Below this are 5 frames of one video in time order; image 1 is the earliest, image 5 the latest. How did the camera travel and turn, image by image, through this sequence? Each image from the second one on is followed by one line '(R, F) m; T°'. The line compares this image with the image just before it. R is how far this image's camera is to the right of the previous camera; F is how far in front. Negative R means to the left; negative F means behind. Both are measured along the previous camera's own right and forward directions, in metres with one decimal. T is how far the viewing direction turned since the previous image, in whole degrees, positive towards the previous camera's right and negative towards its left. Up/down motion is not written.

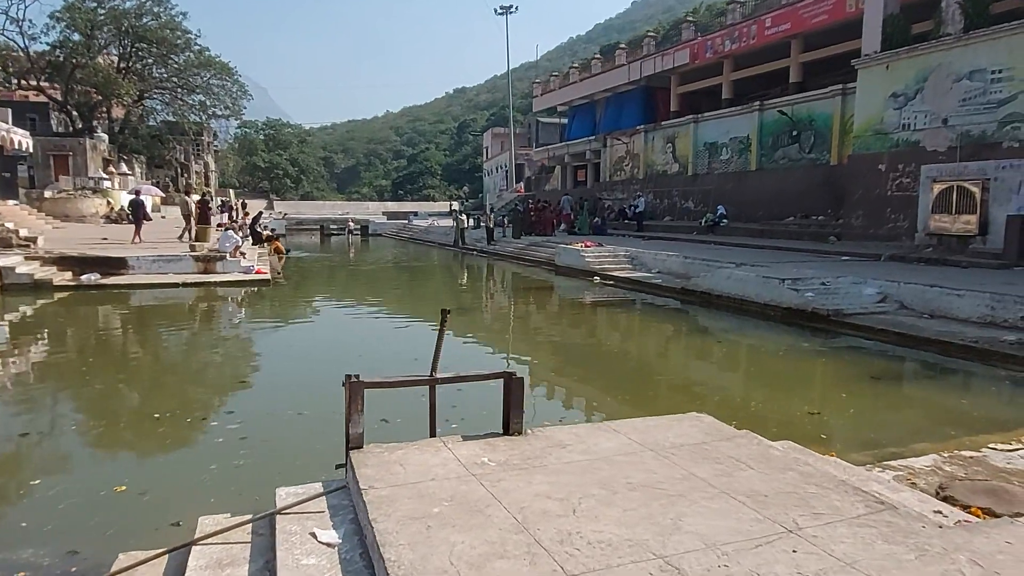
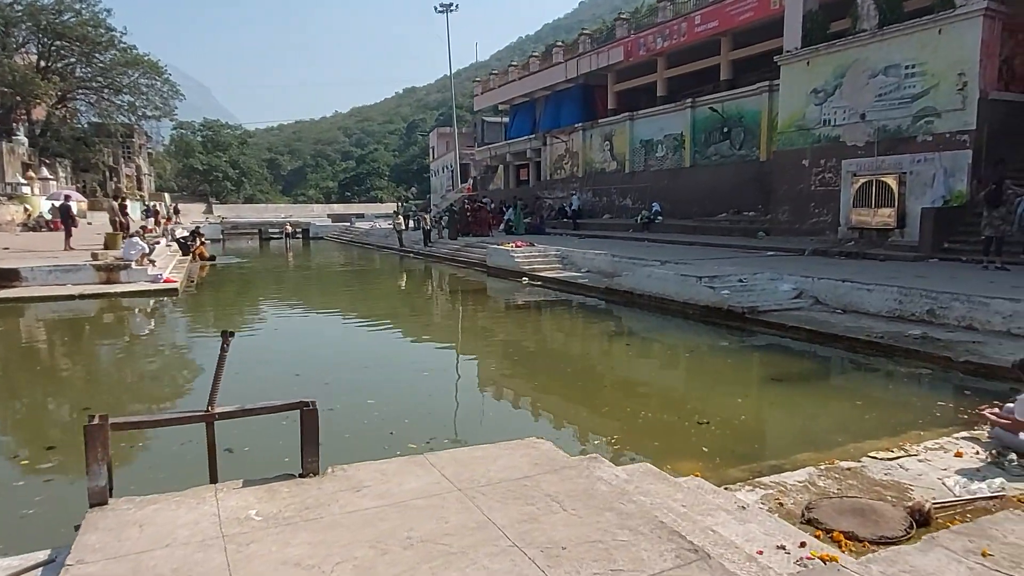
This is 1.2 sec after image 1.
(+0.7, +0.4) m; +4°
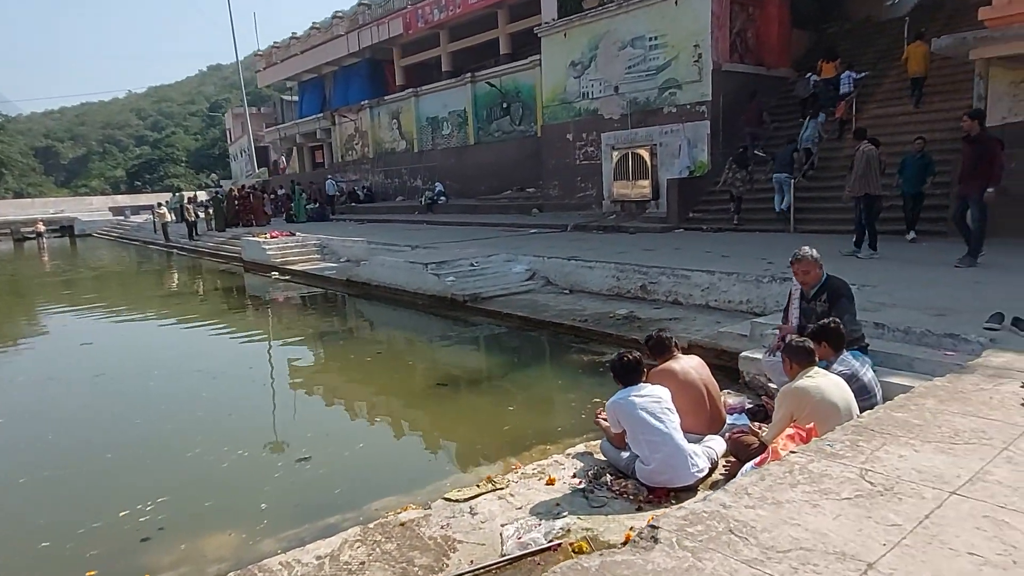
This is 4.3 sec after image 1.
(+1.9, +0.9) m; +13°
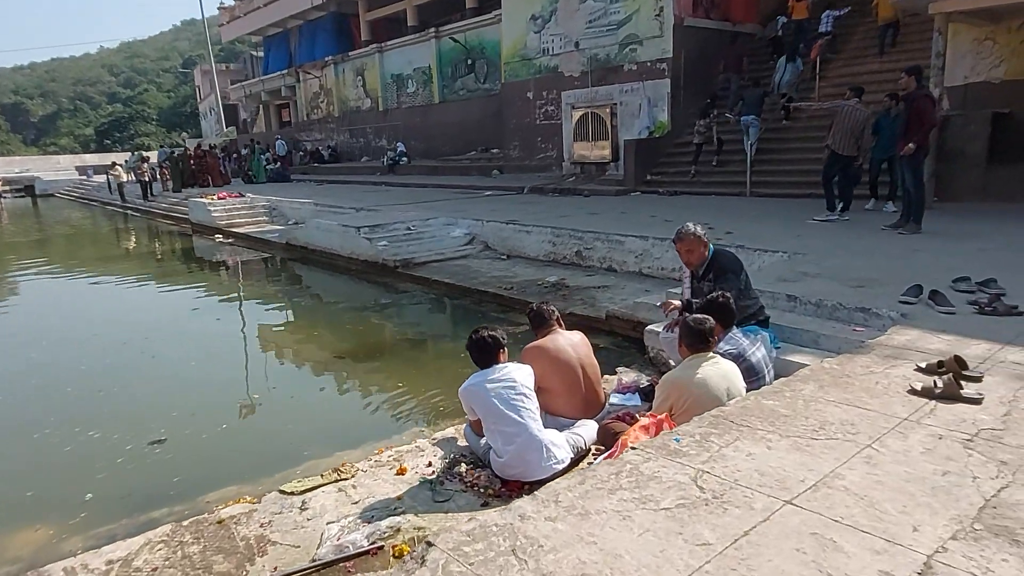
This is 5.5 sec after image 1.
(+0.7, +0.4) m; +1°
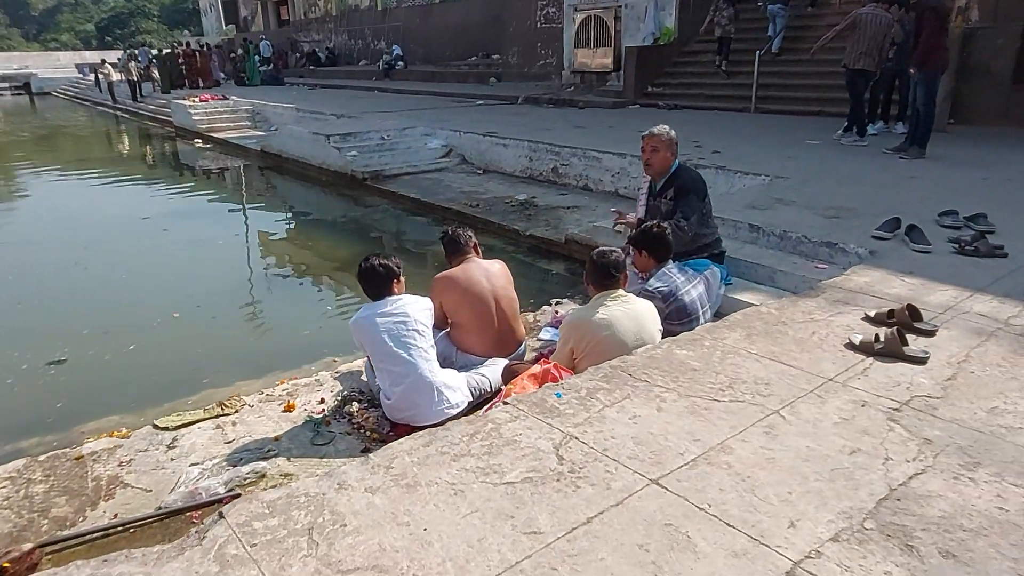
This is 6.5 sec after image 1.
(+0.5, +0.4) m; -1°
